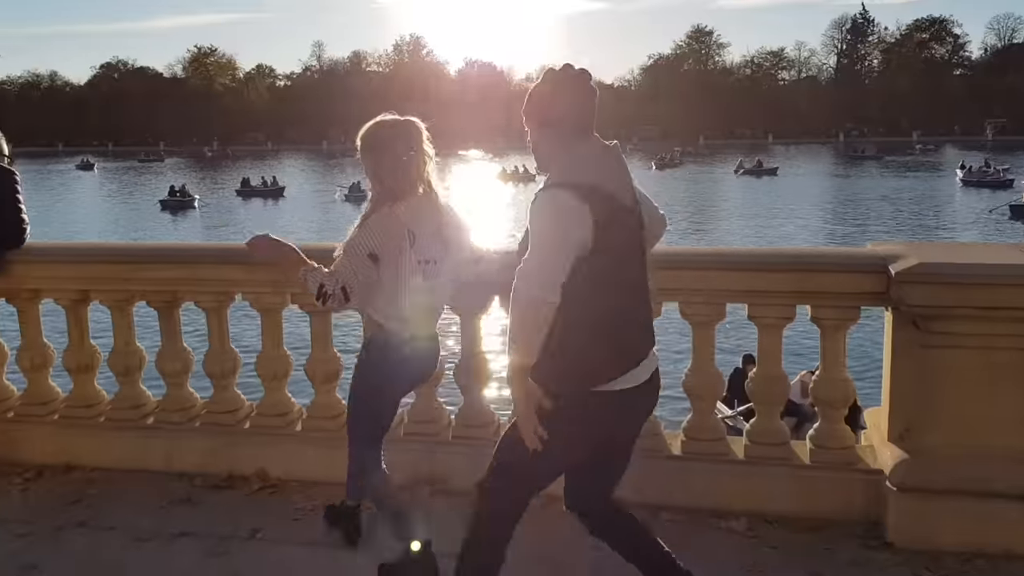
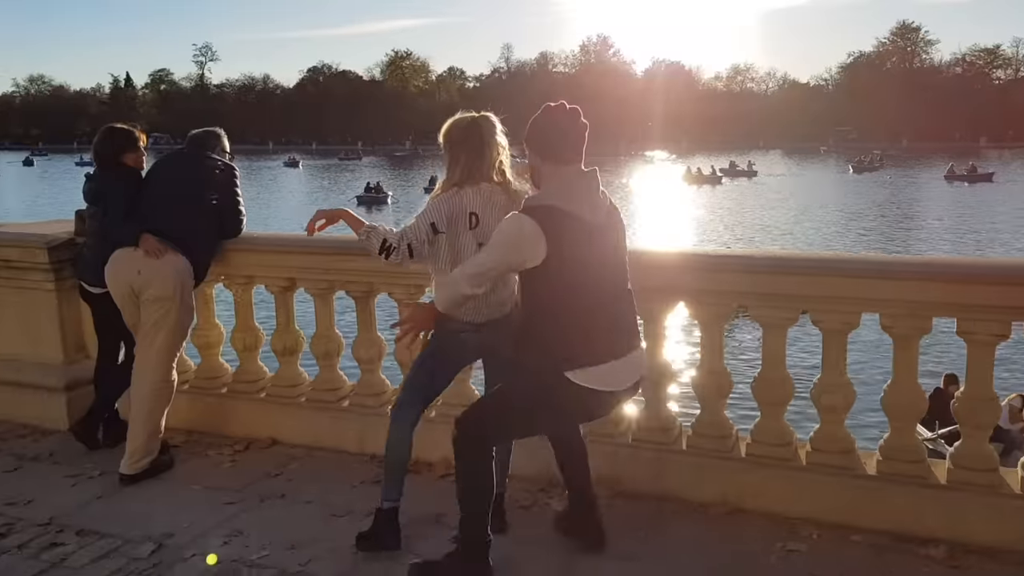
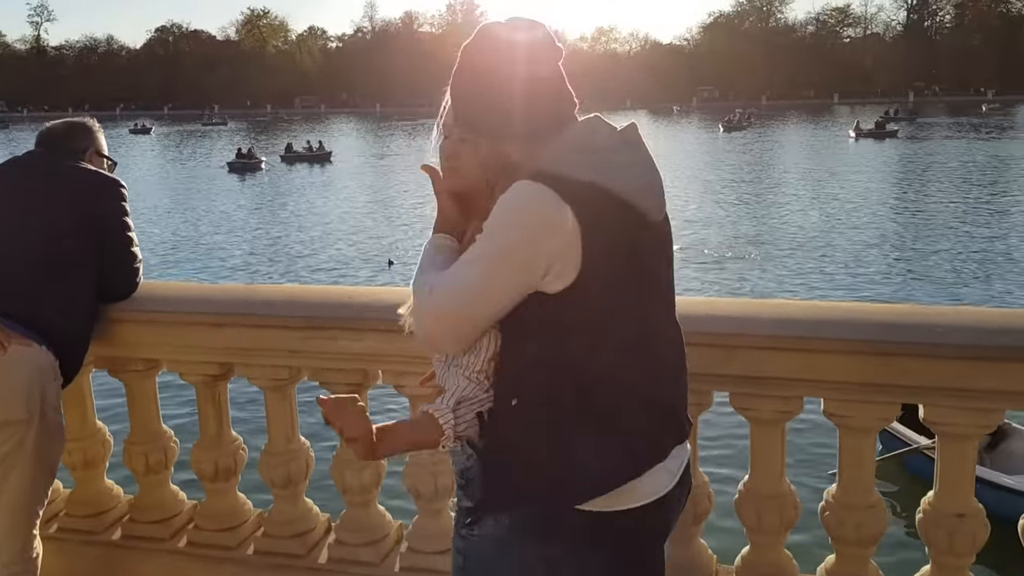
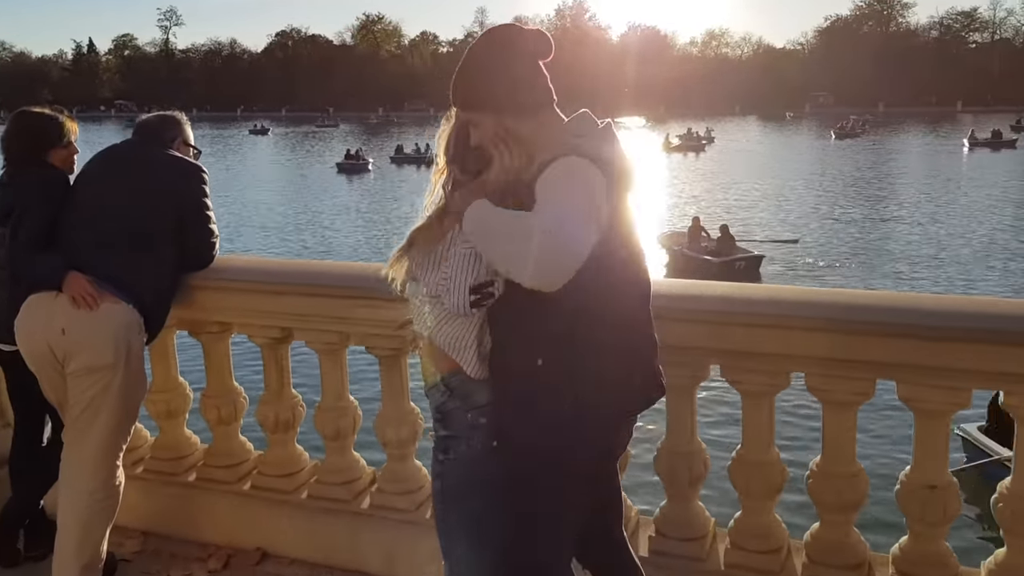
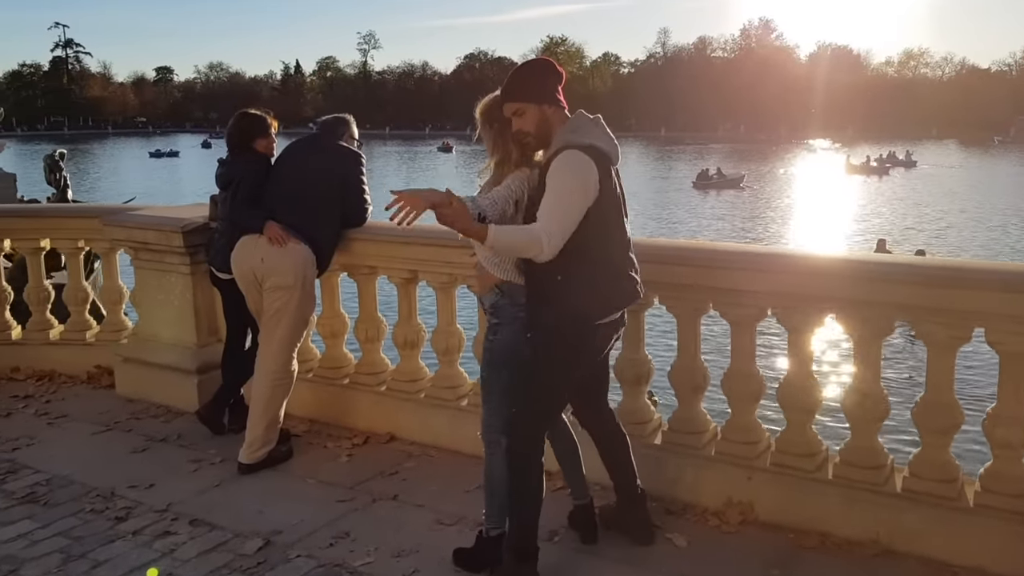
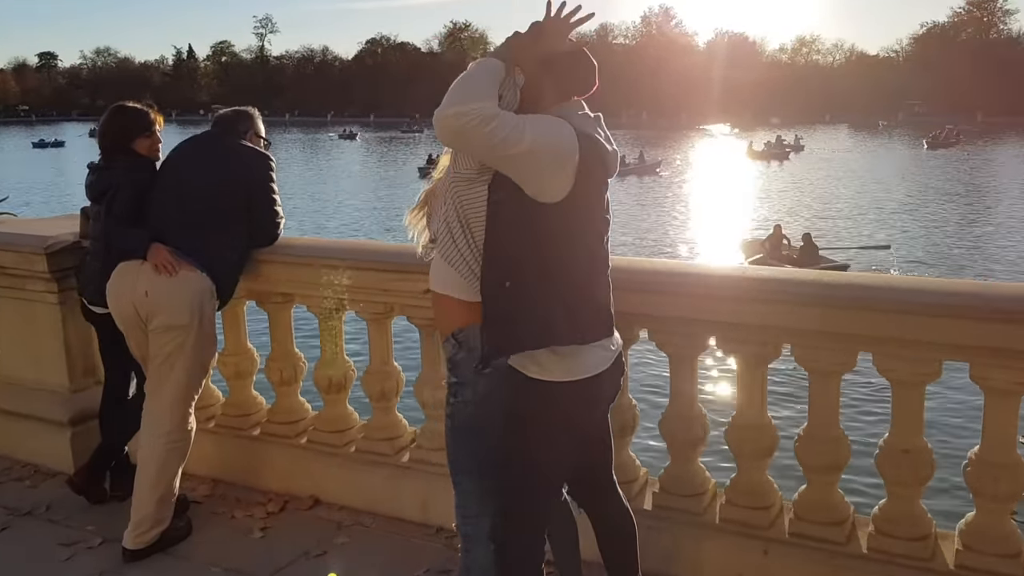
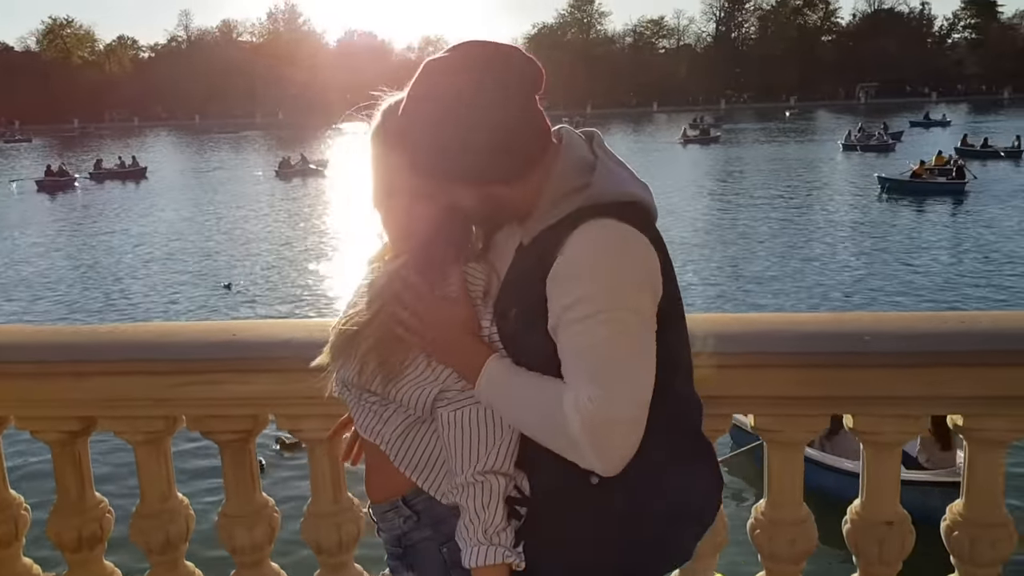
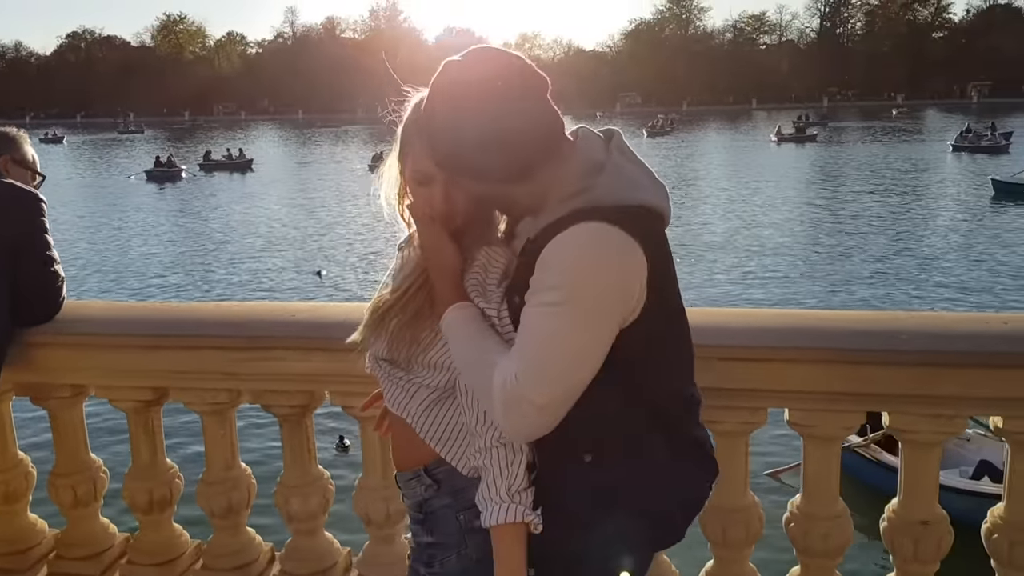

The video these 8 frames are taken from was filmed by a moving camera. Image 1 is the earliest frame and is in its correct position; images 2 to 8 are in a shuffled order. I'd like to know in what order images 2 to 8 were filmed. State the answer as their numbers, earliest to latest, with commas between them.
2, 5, 6, 4, 3, 8, 7
